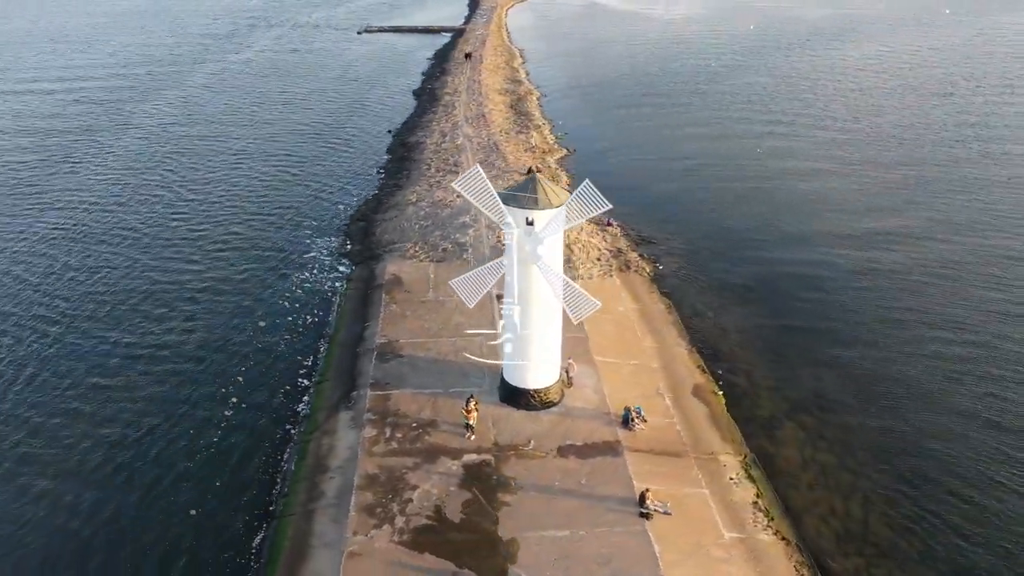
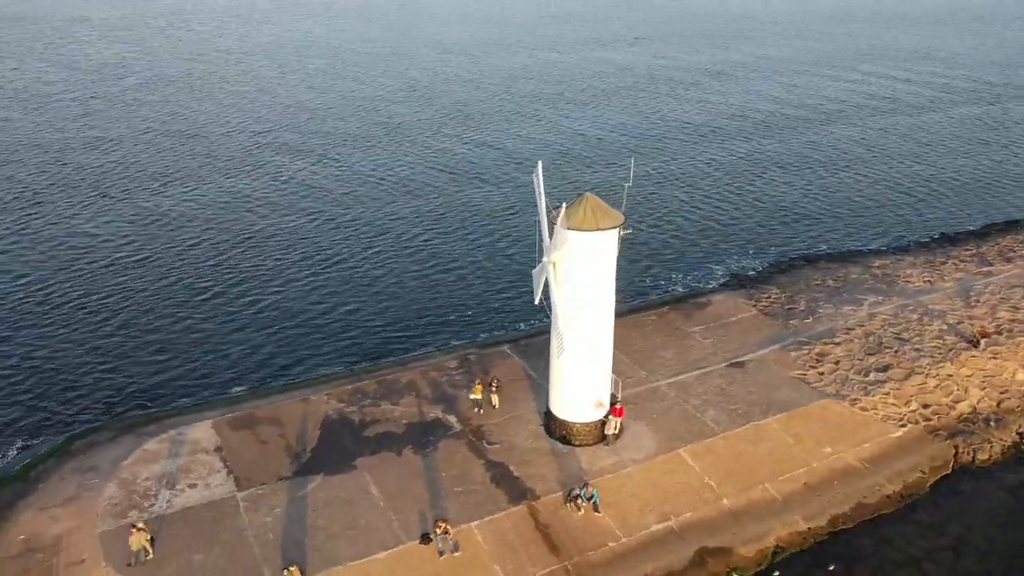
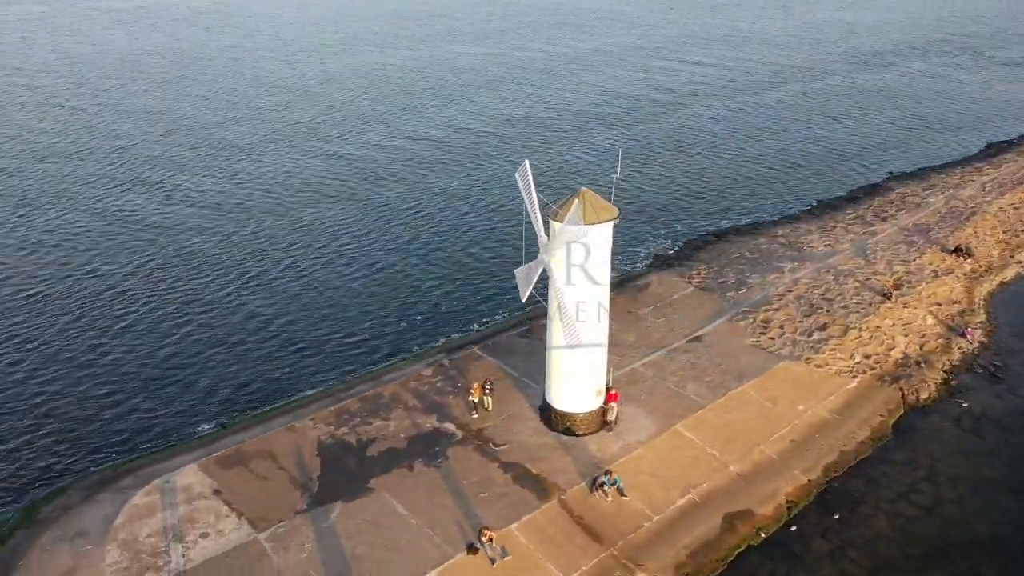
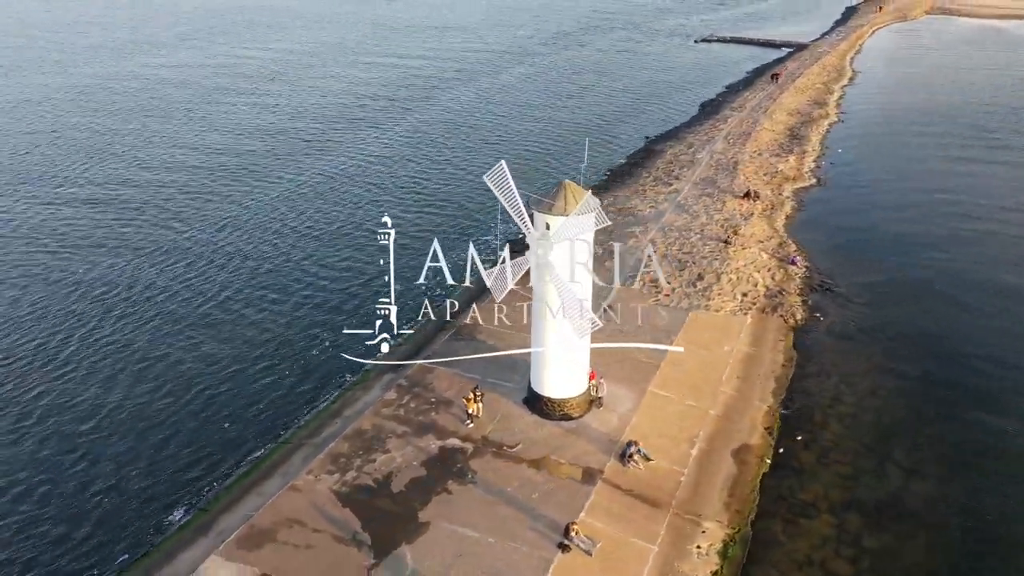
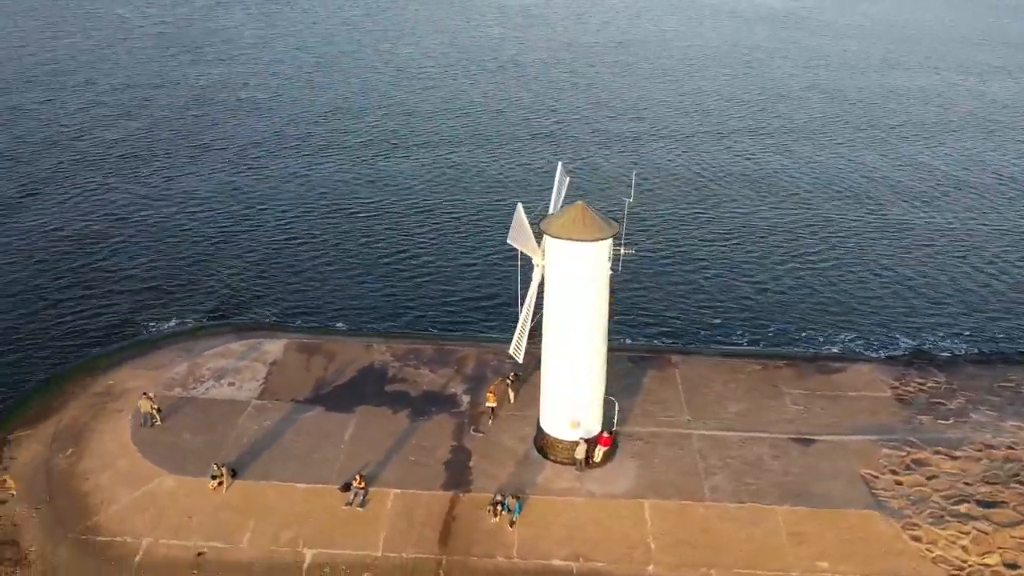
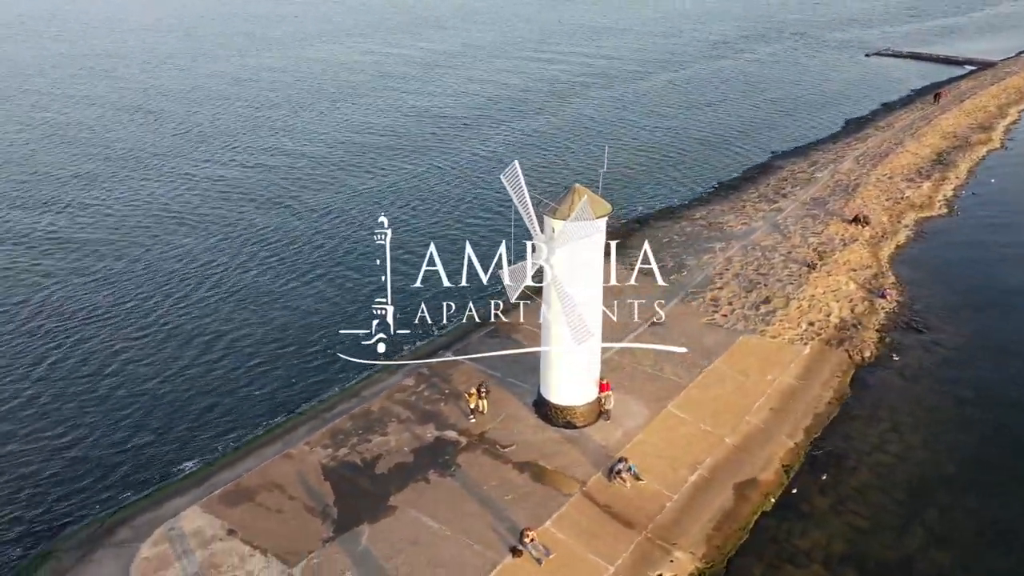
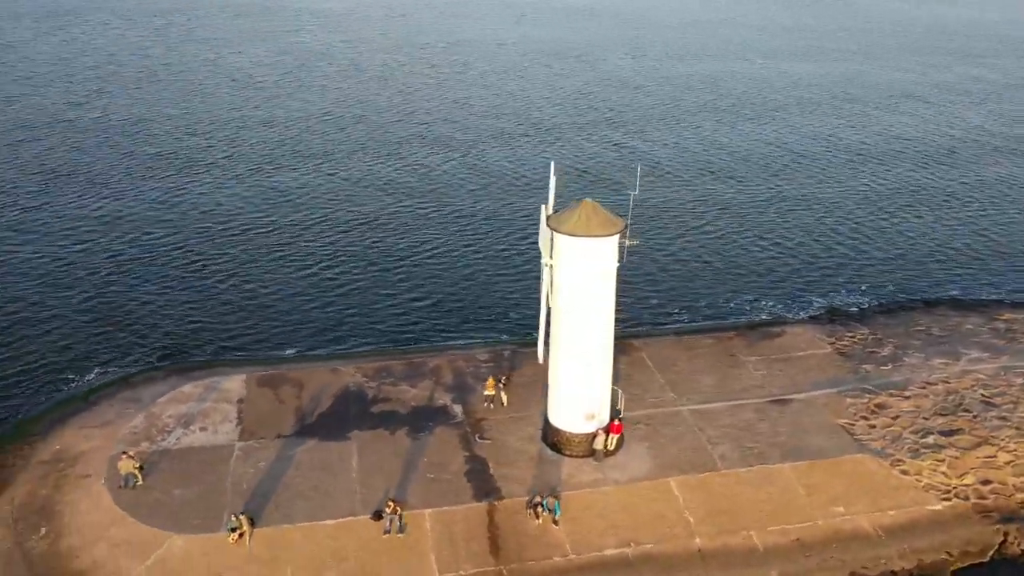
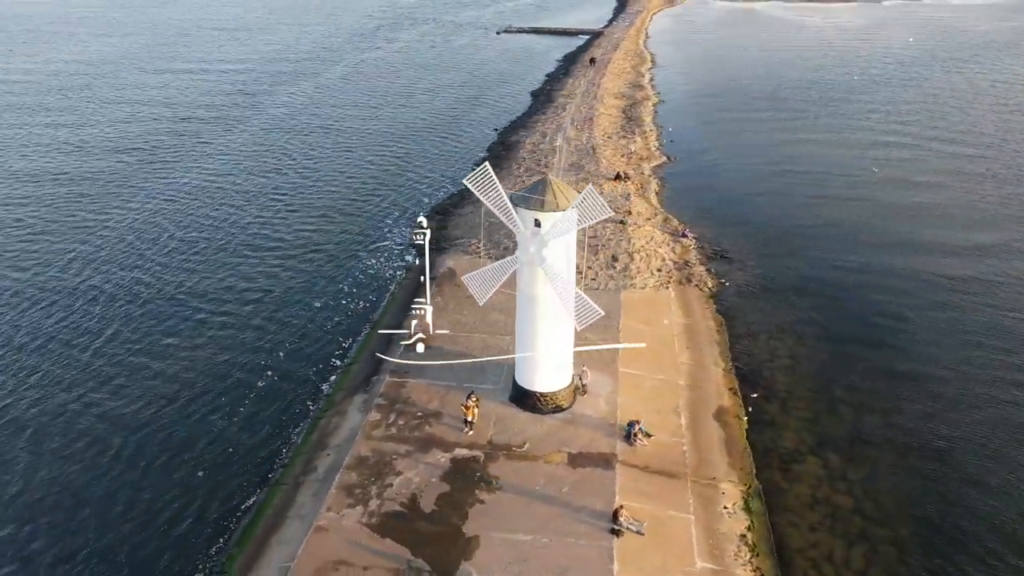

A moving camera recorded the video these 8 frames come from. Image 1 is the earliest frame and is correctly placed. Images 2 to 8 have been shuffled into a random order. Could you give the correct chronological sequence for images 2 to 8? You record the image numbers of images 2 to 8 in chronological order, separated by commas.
8, 4, 6, 3, 2, 7, 5
